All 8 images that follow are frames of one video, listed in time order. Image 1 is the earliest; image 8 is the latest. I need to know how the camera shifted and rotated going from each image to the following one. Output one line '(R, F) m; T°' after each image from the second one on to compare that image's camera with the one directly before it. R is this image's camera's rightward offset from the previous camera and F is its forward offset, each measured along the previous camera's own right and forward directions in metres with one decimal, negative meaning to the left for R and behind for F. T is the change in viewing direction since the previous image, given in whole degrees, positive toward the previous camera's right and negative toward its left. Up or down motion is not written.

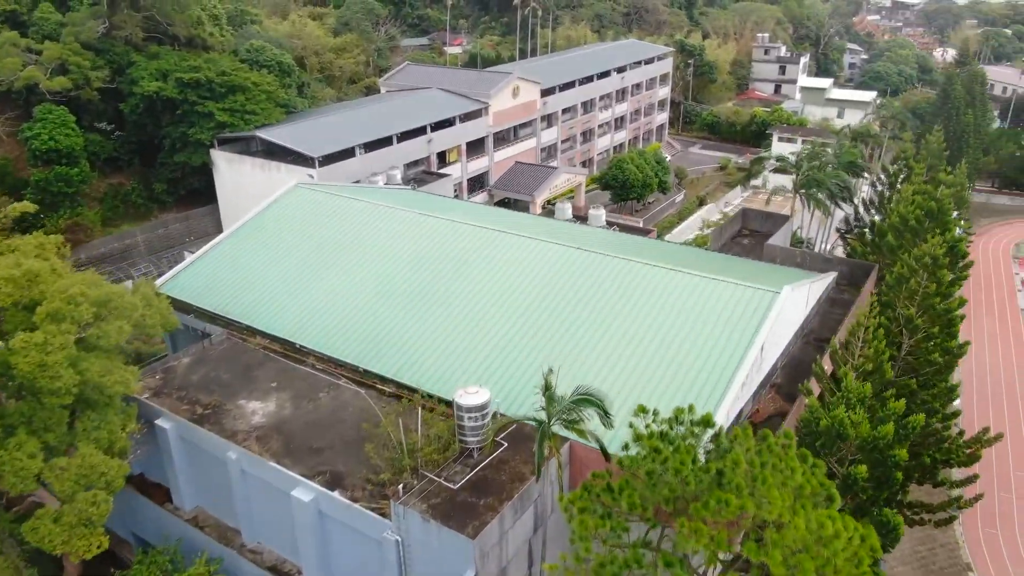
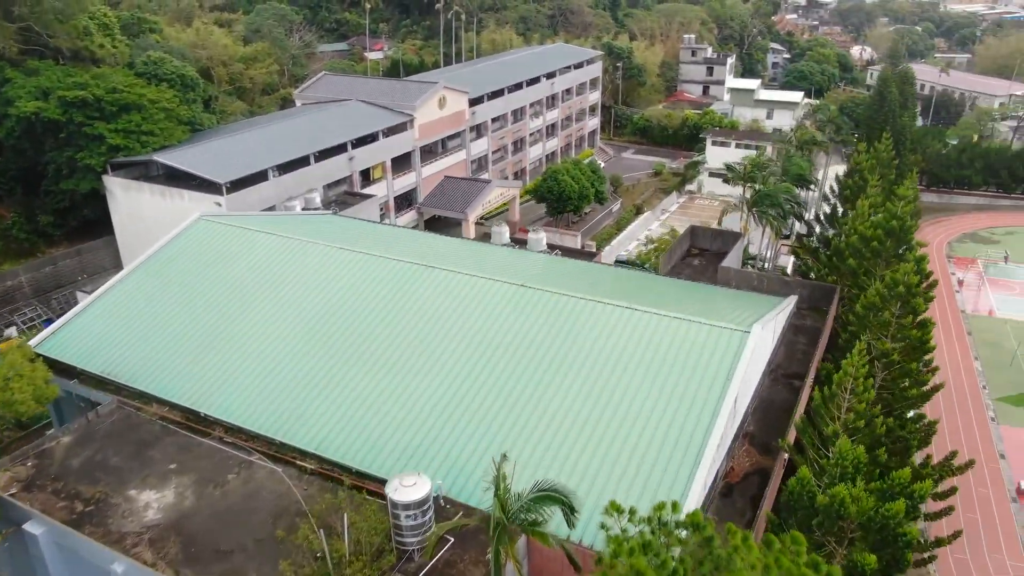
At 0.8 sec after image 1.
(-0.1, +2.1) m; +5°
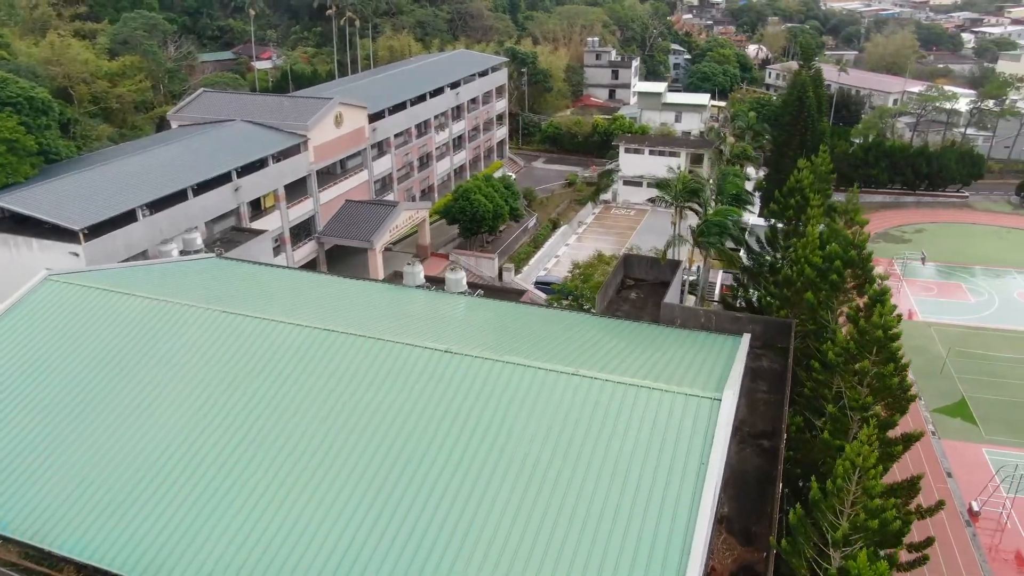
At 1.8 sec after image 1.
(-0.2, +2.7) m; +7°
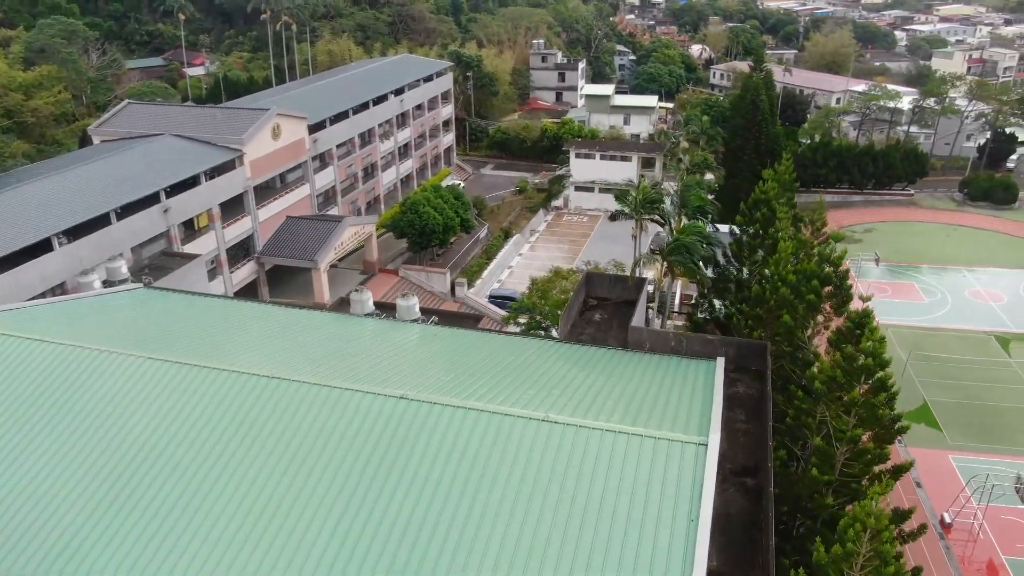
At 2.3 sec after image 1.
(-0.2, +1.3) m; +4°
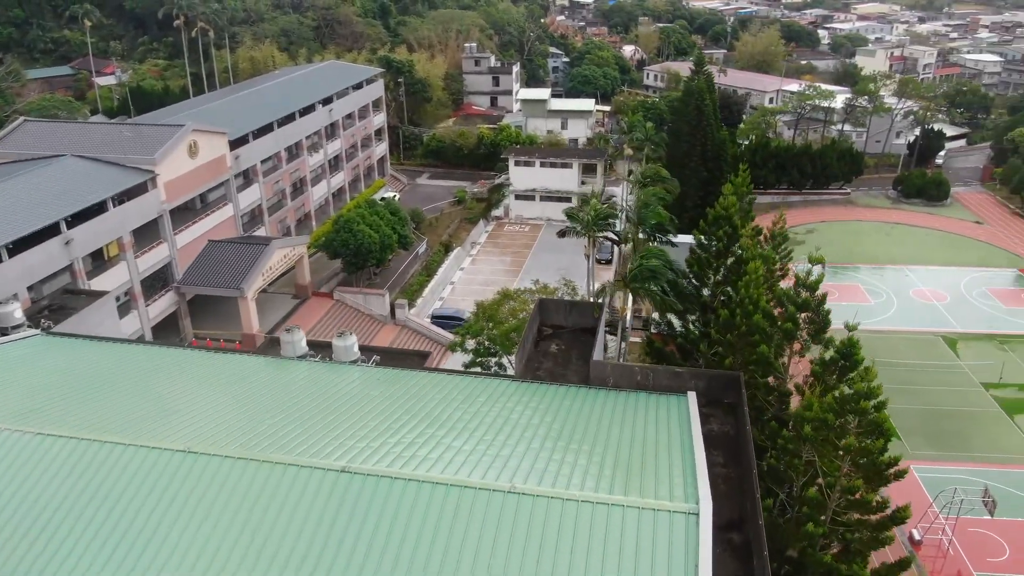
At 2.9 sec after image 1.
(-0.2, +1.6) m; +5°
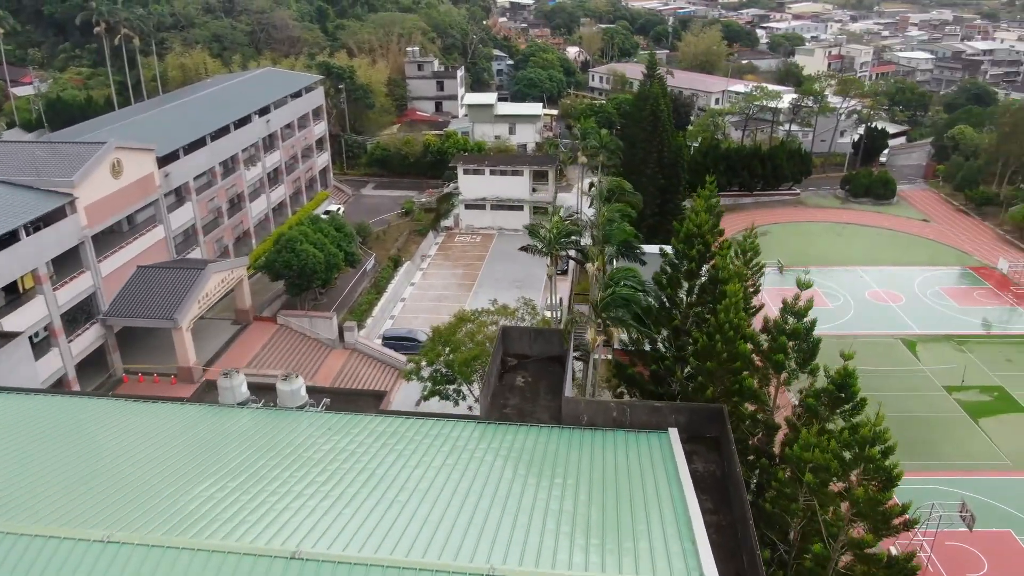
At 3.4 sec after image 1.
(-0.3, +1.4) m; +4°
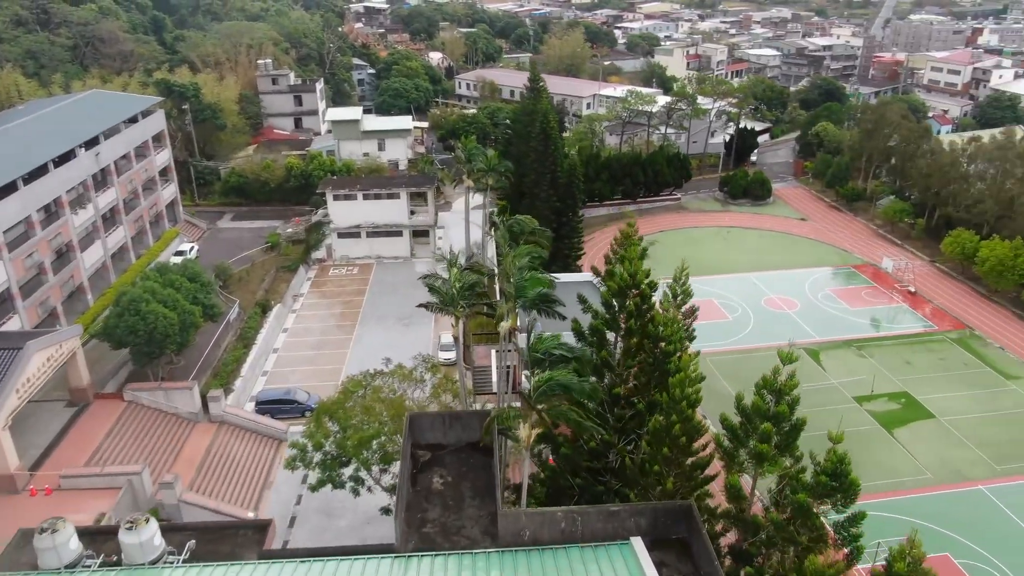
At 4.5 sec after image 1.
(-0.5, +3.0) m; +9°
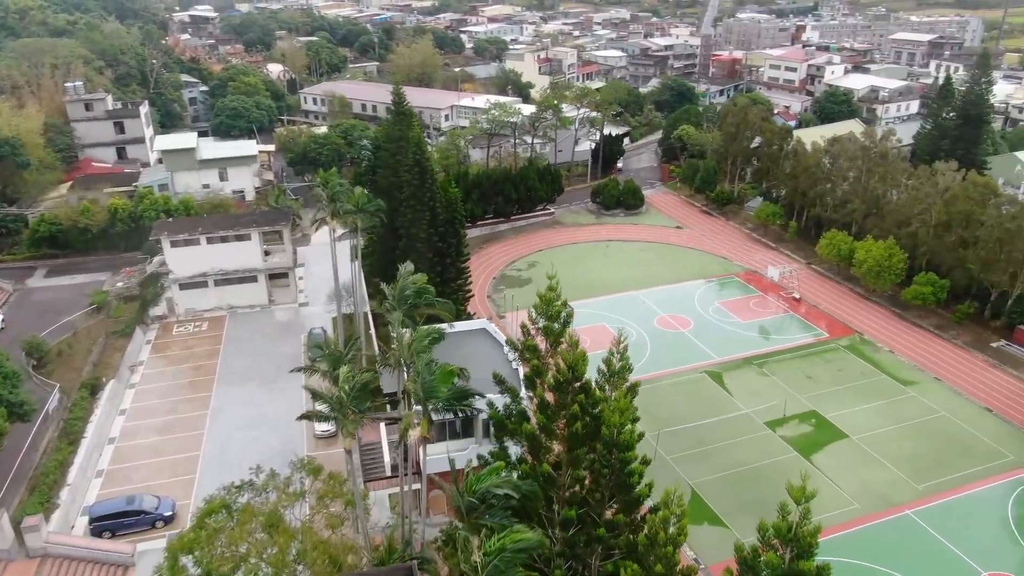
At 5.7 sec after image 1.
(-0.7, +3.4) m; +10°
